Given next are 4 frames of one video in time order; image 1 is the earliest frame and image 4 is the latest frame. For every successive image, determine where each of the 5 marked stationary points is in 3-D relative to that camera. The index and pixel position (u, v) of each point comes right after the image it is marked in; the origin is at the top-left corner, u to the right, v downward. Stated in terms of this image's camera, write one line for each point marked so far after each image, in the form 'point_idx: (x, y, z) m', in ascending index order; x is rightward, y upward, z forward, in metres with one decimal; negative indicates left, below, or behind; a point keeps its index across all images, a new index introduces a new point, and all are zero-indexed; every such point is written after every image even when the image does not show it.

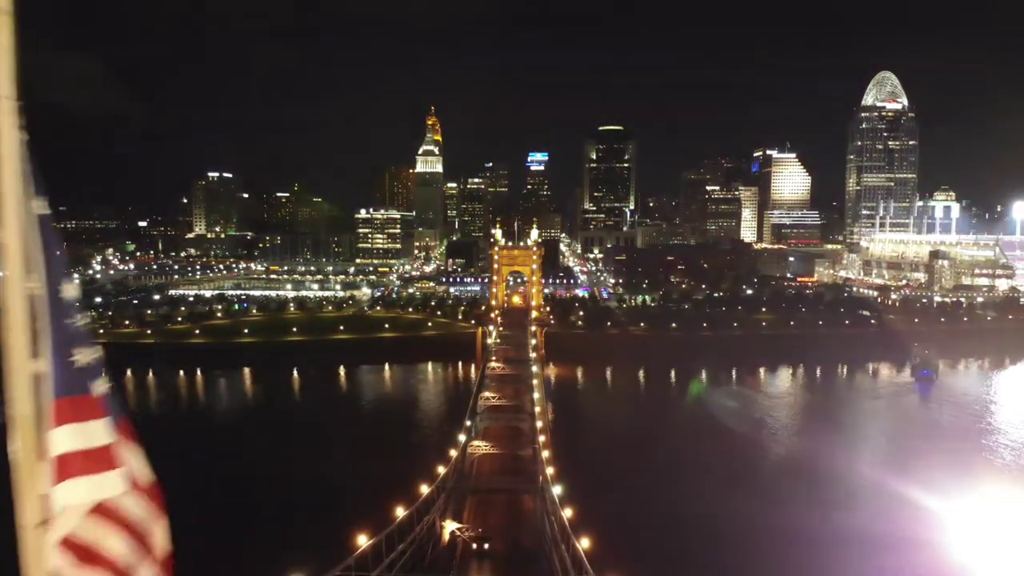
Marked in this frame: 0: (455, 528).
0: (-0.9, -3.7, +10.5) m
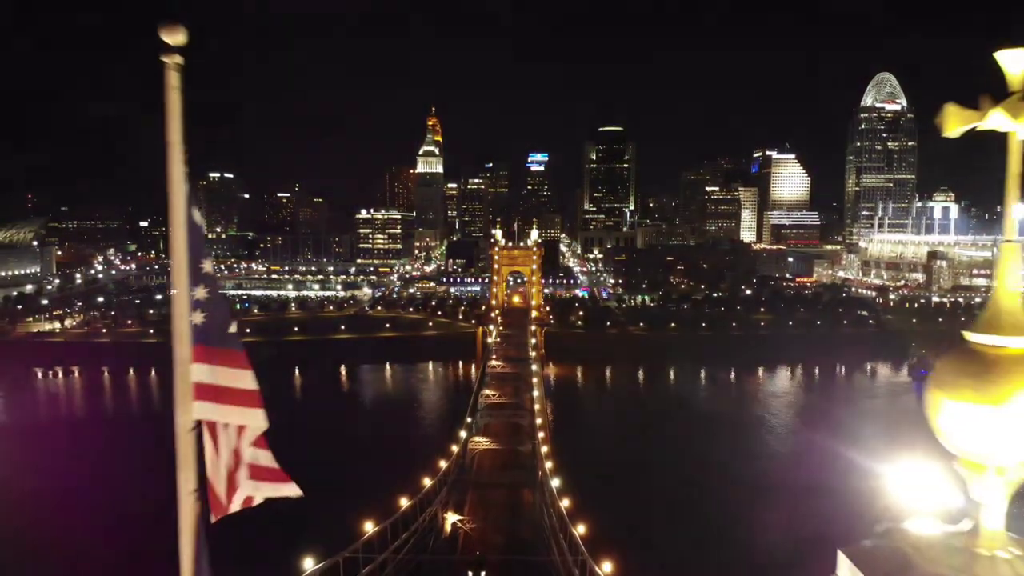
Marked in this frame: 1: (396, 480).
0: (-0.9, -3.7, +10.8) m
1: (-2.7, -4.4, +15.5) m
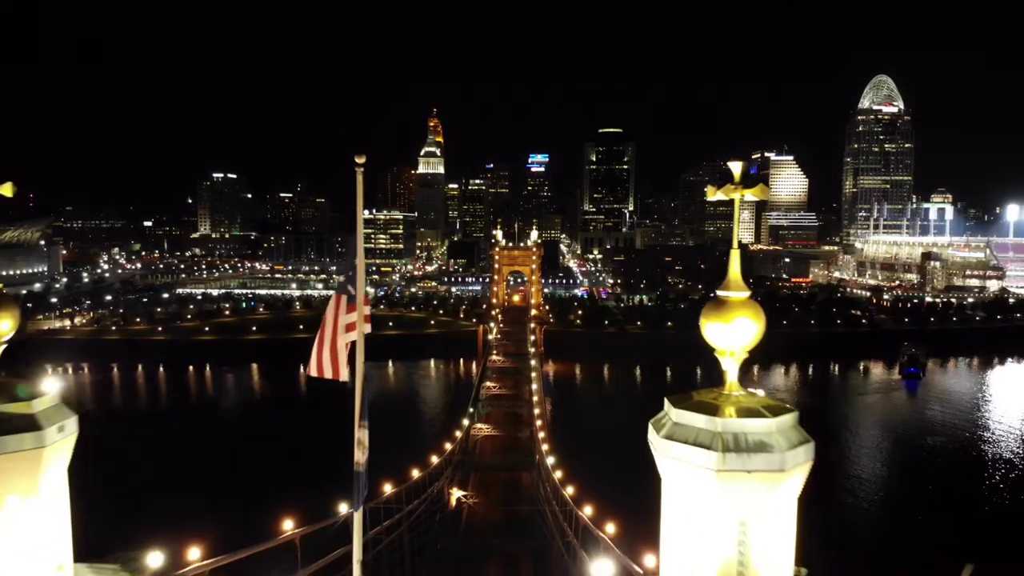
0: (-0.9, -3.7, +11.9) m
1: (-2.7, -4.4, +16.6) m
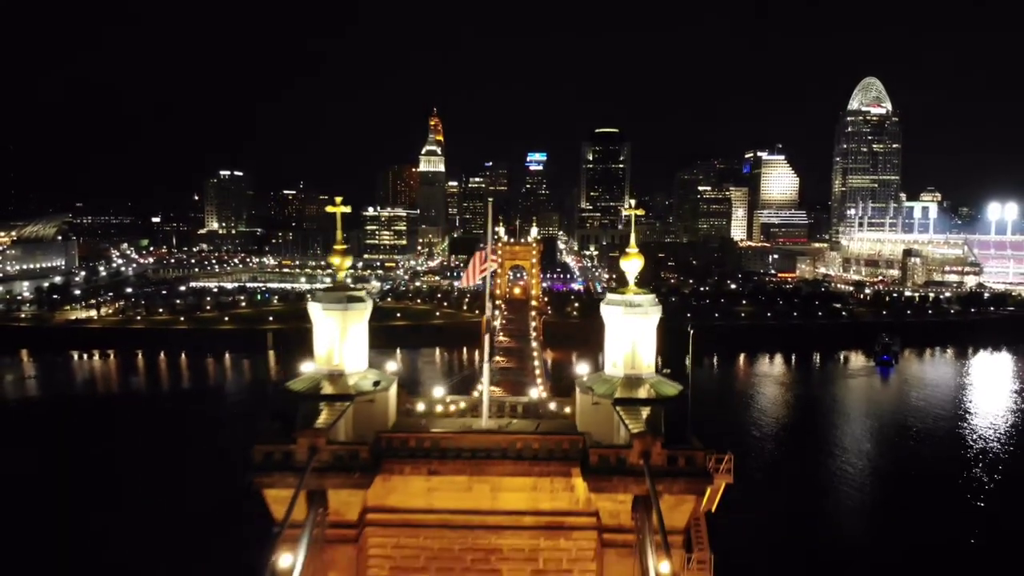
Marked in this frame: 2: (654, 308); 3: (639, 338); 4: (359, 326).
0: (-0.7, -3.3, +15.2) m
1: (-2.5, -4.0, +19.9) m
2: (+1.1, -0.2, +5.2) m
3: (+1.0, -0.4, +5.2) m
4: (-1.2, -0.3, +5.4) m
